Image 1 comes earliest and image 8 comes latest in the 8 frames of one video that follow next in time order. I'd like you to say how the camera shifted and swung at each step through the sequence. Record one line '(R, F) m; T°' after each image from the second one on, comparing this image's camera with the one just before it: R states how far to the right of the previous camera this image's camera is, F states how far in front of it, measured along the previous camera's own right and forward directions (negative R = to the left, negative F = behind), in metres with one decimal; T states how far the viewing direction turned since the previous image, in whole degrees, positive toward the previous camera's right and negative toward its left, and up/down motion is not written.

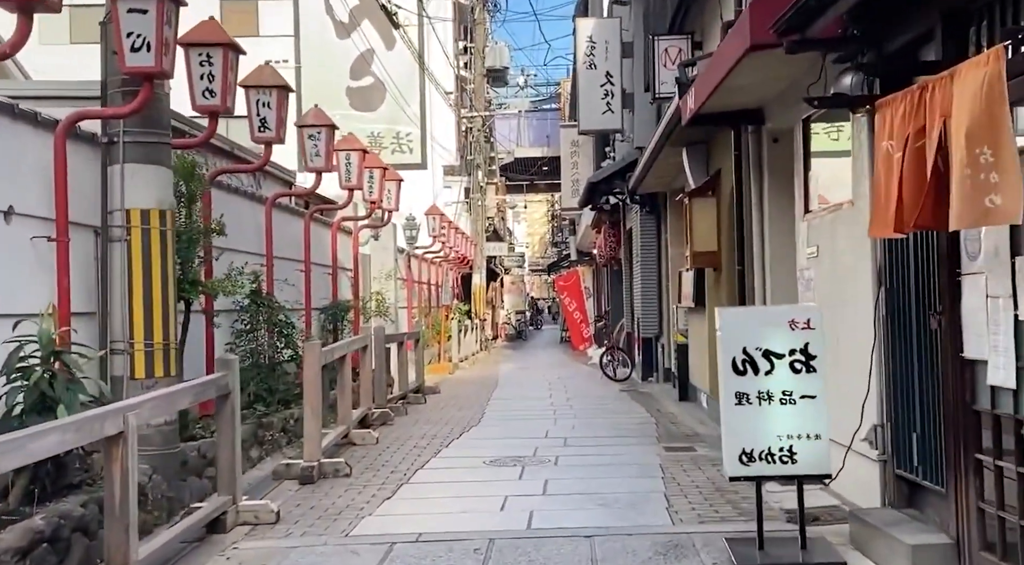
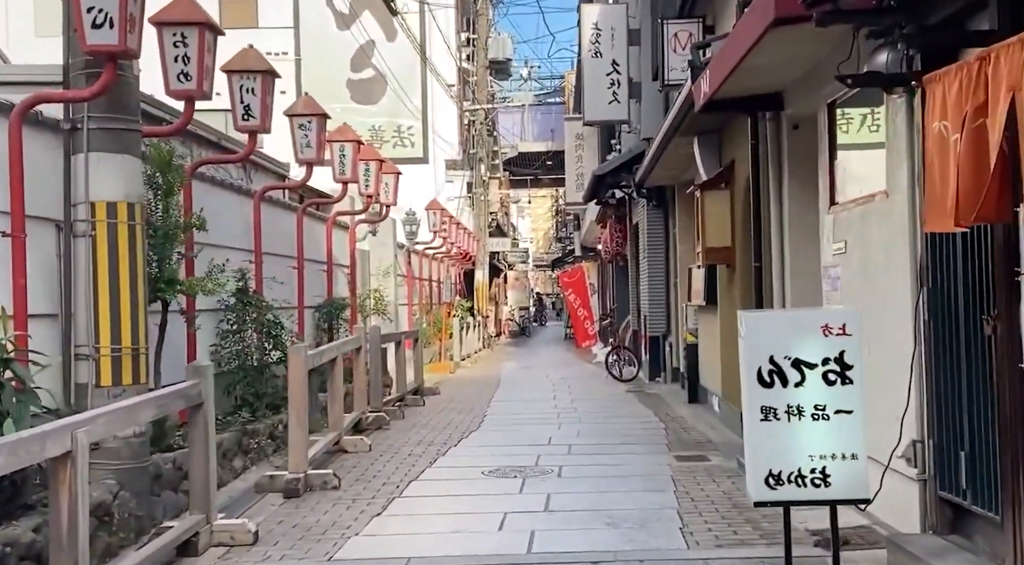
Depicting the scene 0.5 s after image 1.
(0.0, +0.7) m; 0°
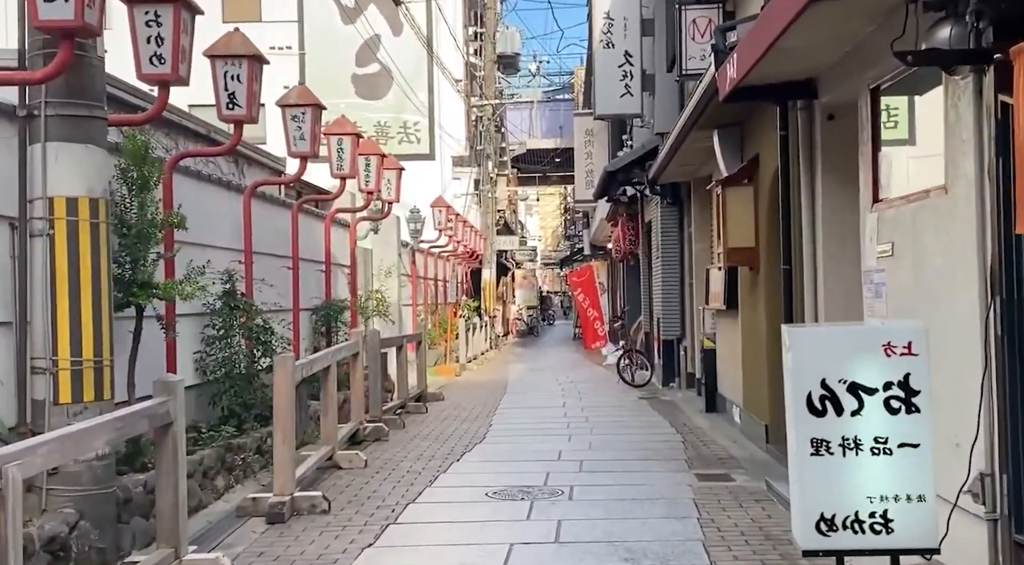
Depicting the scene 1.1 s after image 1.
(0.0, +0.8) m; 0°
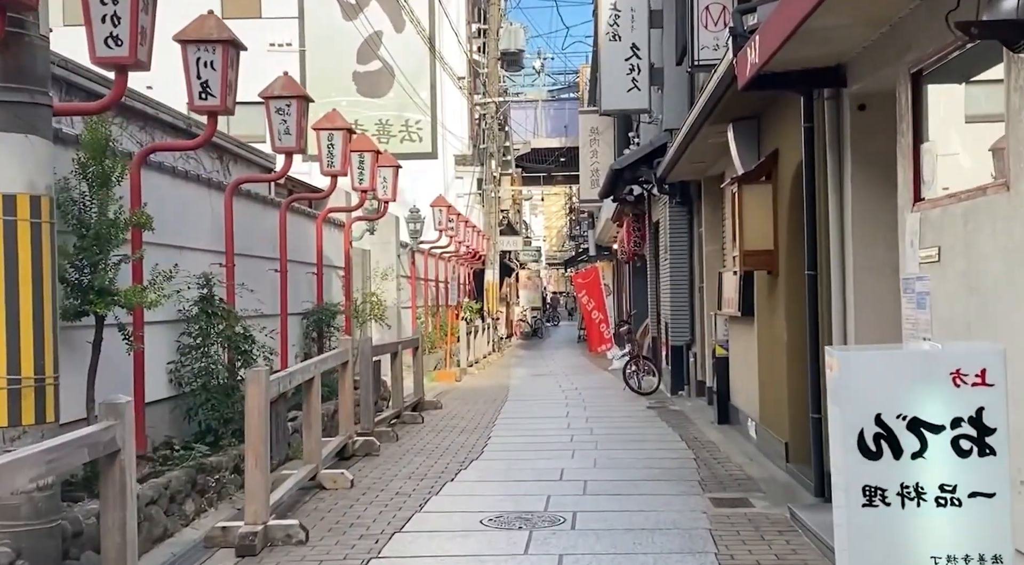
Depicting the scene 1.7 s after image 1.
(+0.1, +0.8) m; 0°
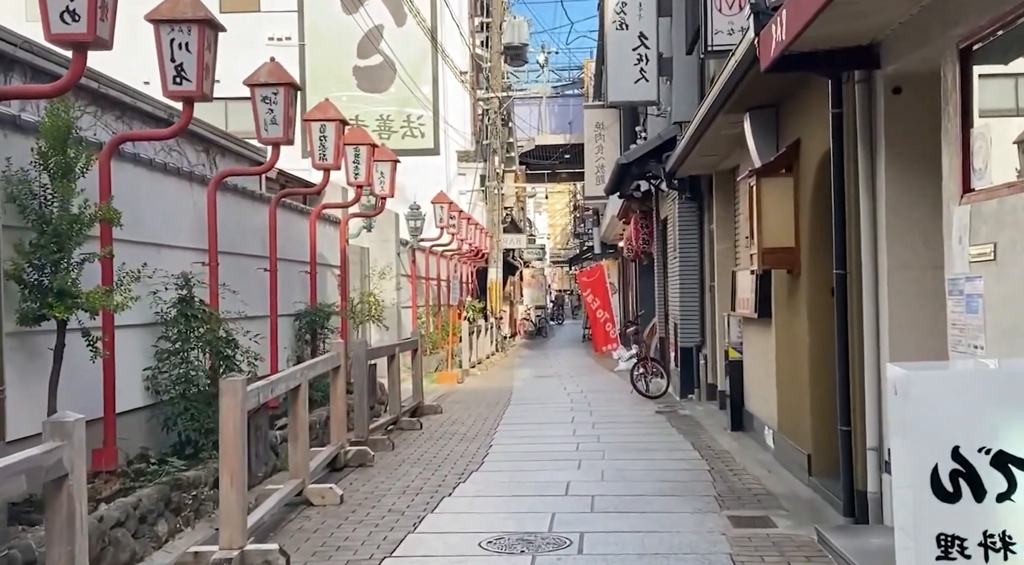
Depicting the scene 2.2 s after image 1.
(0.0, +0.7) m; 0°
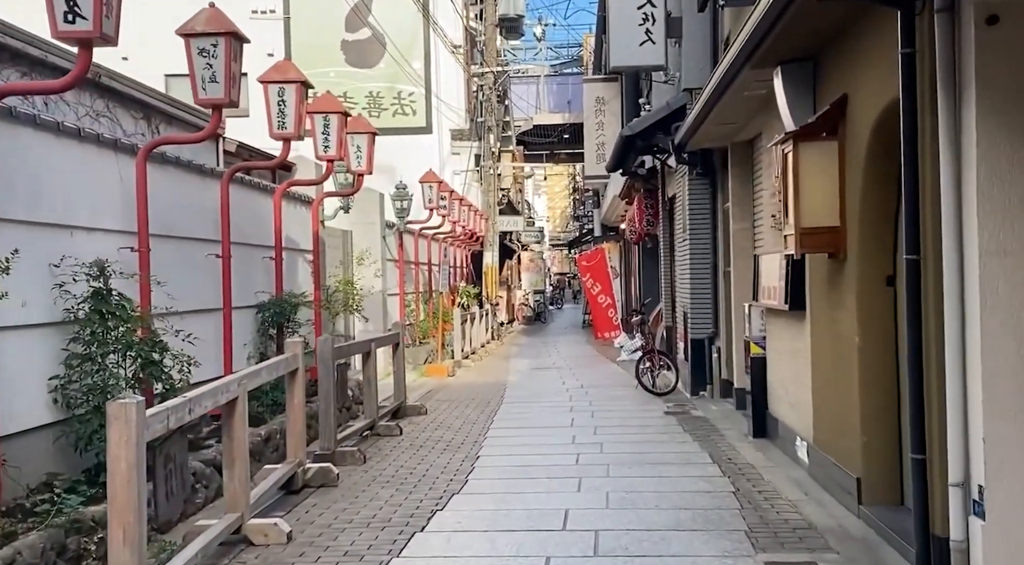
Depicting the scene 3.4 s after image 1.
(+0.1, +1.7) m; 0°
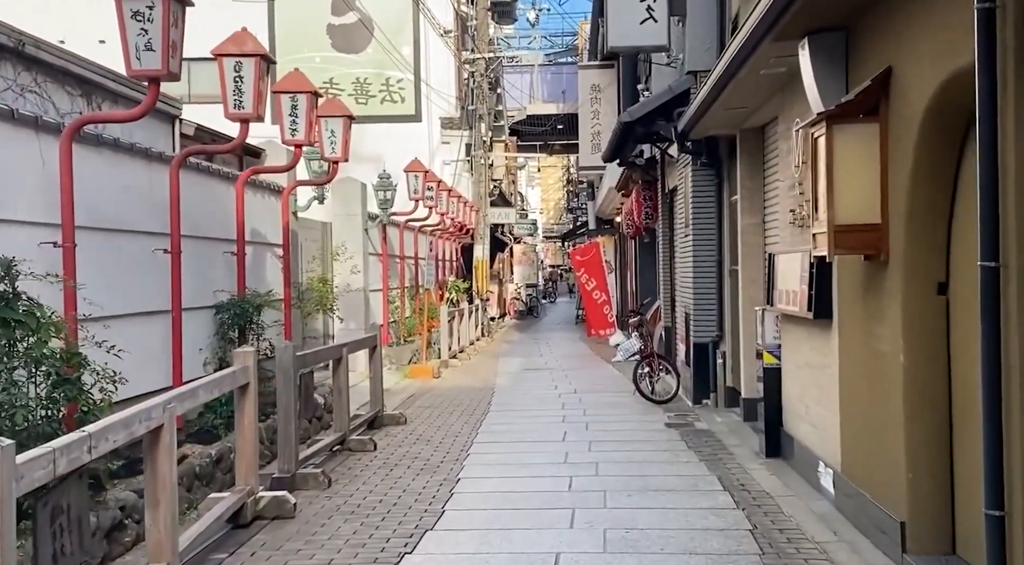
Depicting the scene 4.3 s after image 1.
(+0.1, +1.2) m; 0°
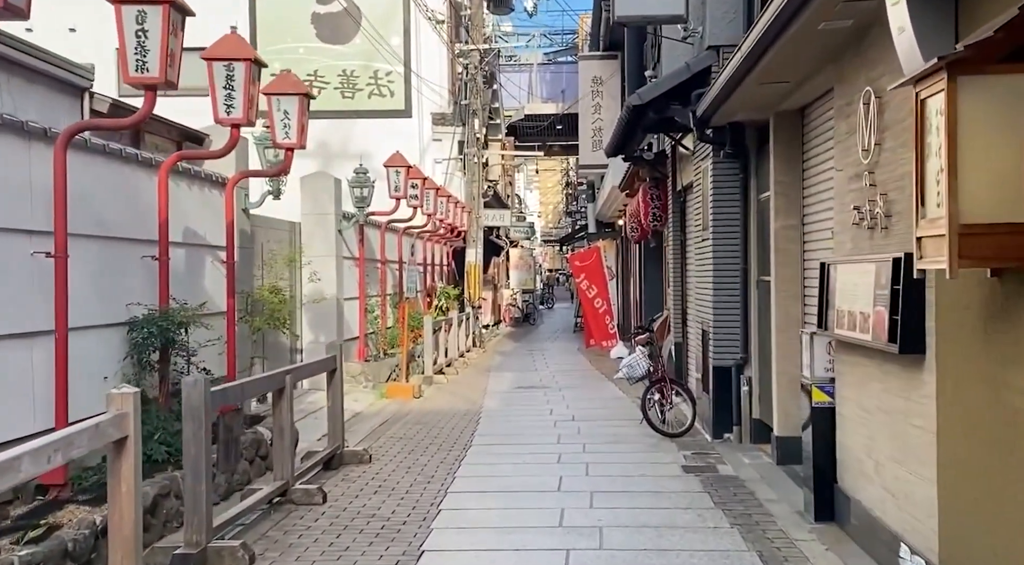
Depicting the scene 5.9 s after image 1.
(+0.1, +2.2) m; 0°
